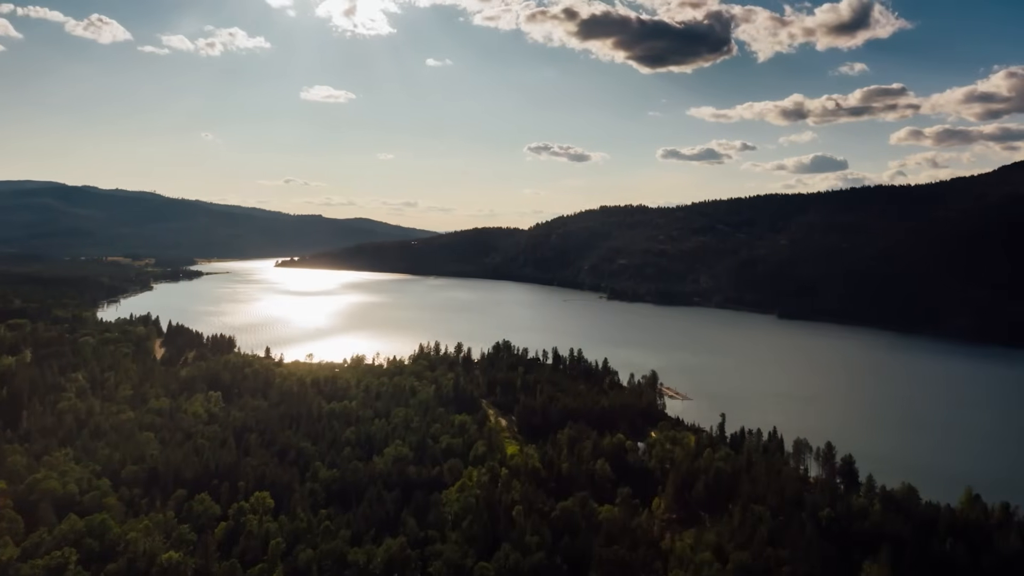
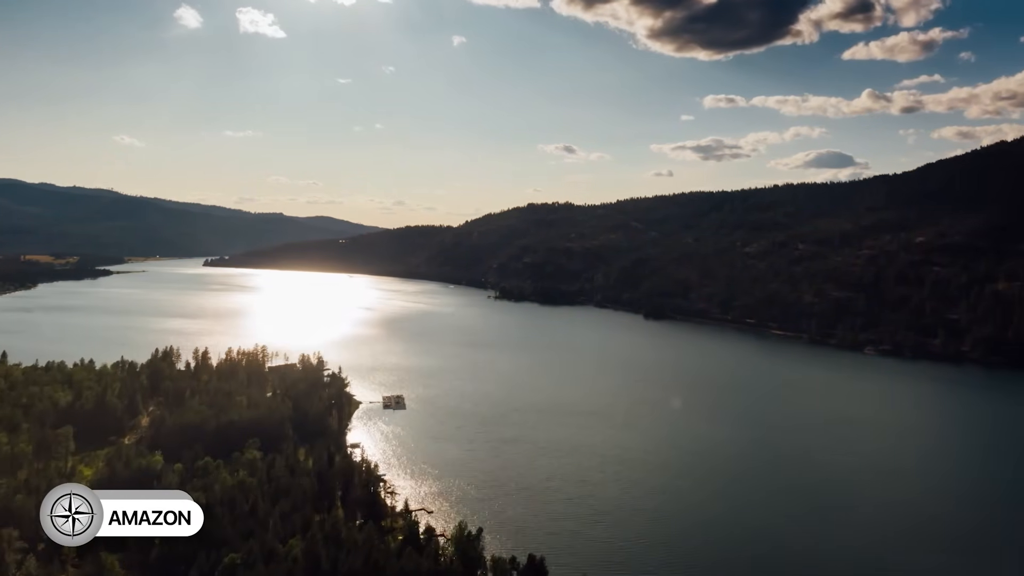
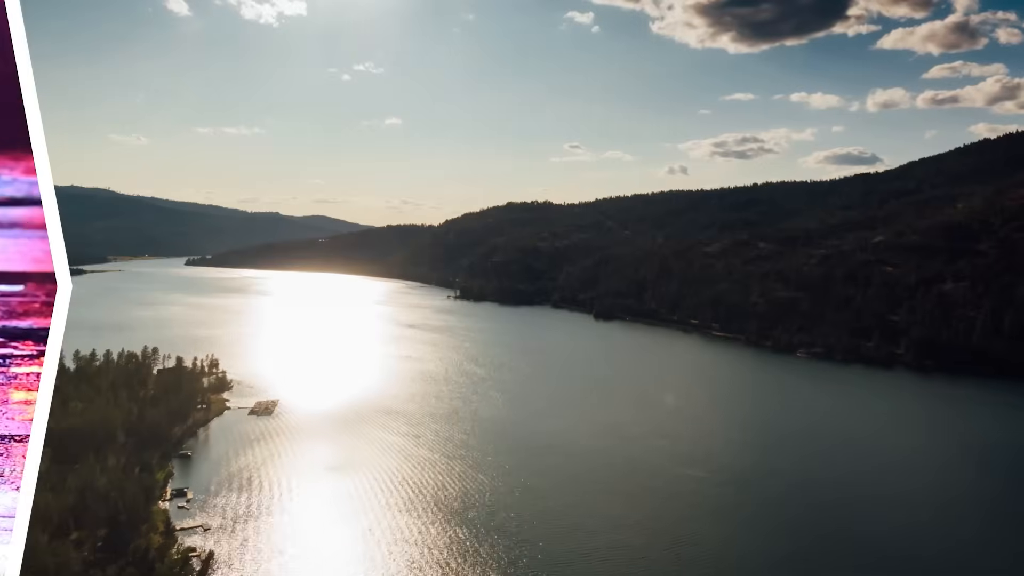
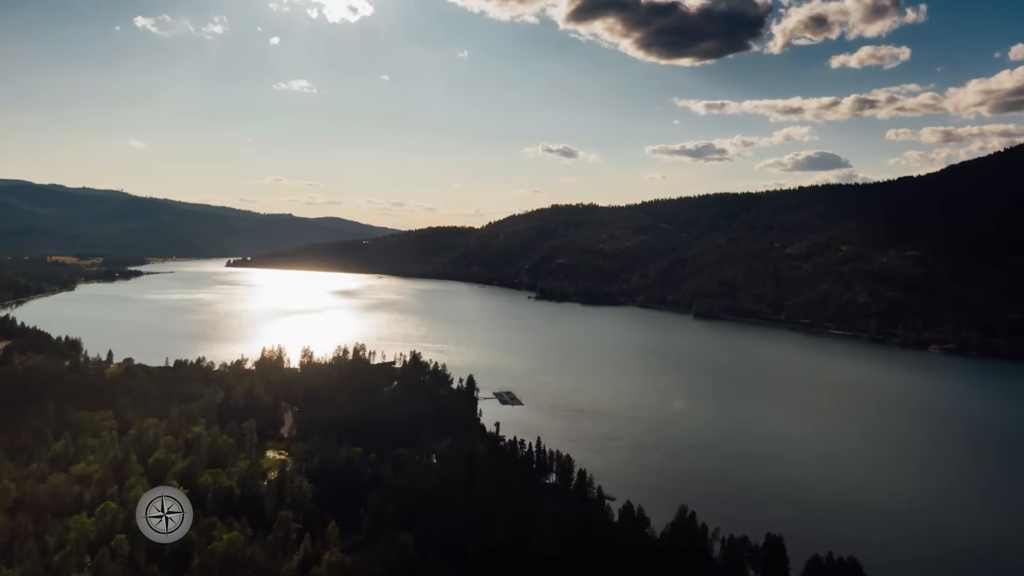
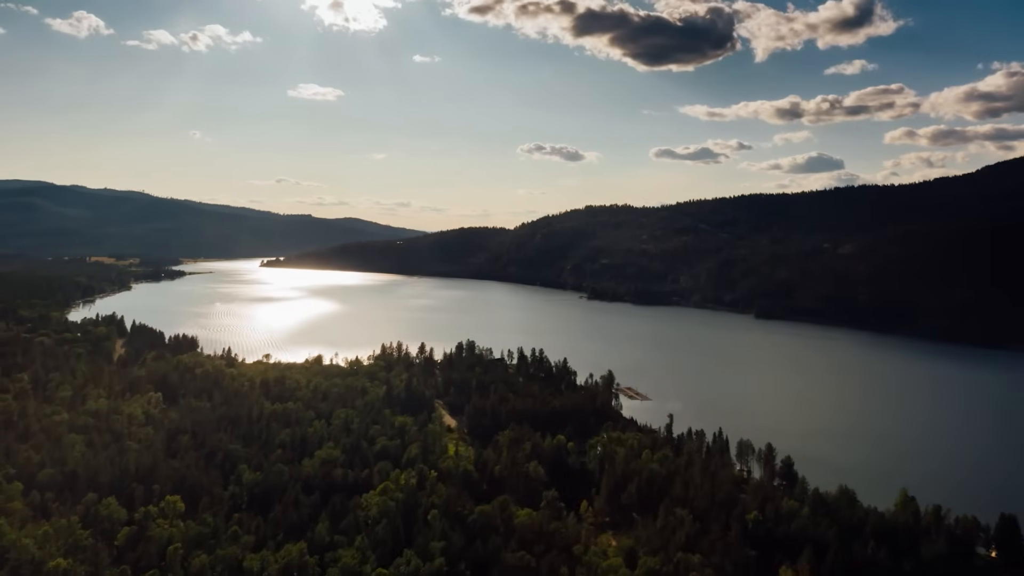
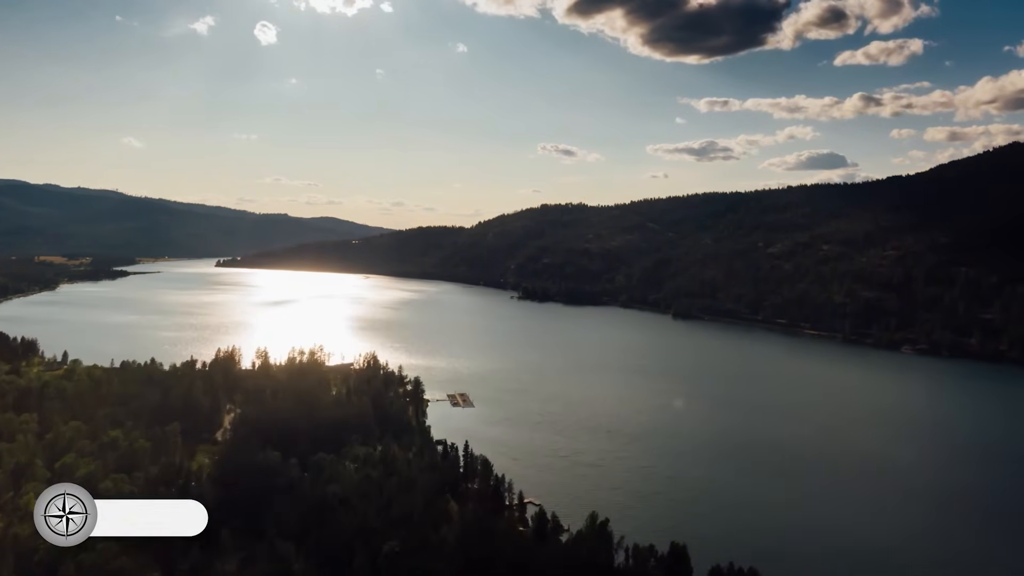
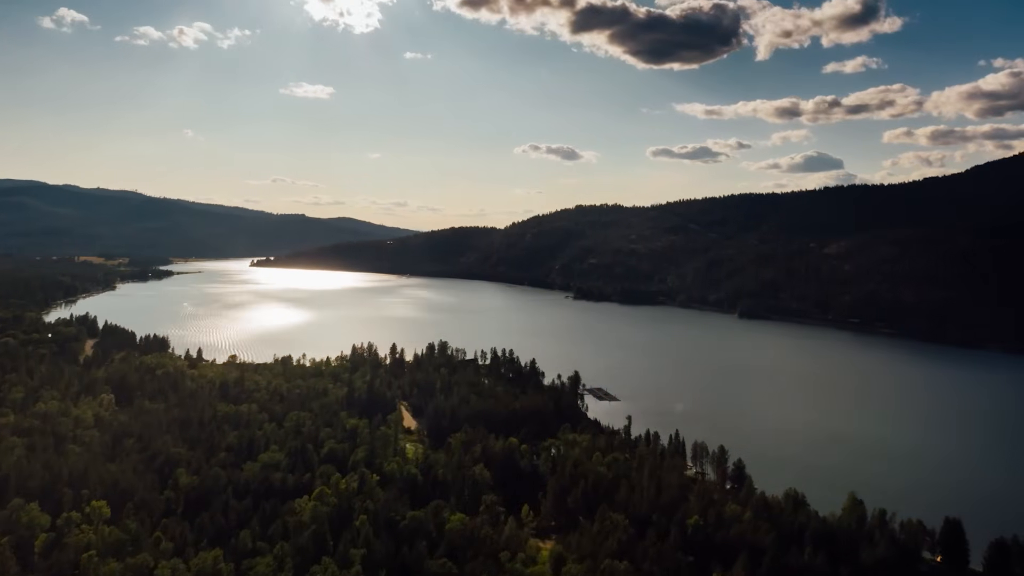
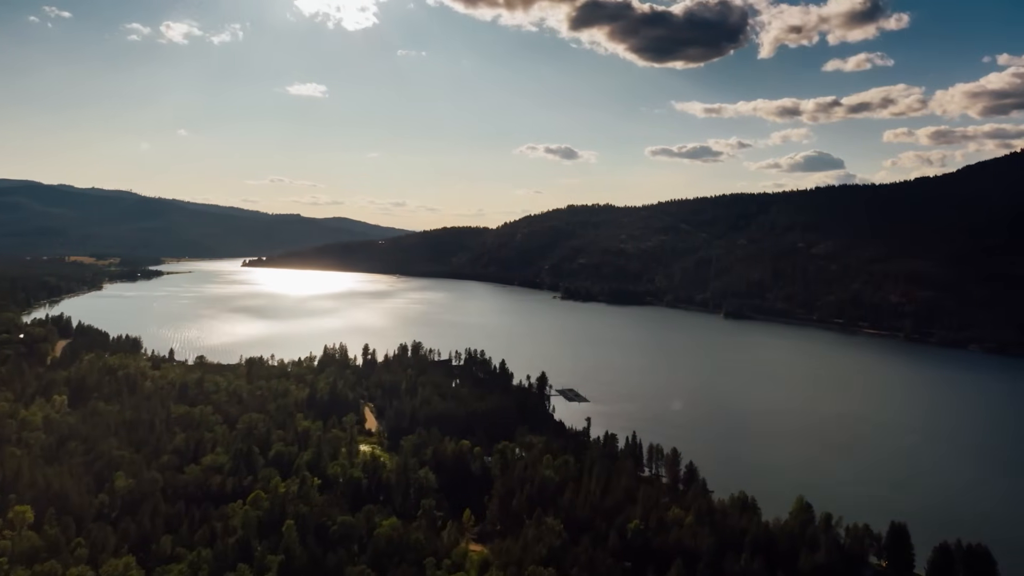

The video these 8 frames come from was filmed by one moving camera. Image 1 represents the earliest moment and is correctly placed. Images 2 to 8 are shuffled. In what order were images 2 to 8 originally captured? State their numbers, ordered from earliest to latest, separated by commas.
5, 7, 8, 4, 6, 2, 3
